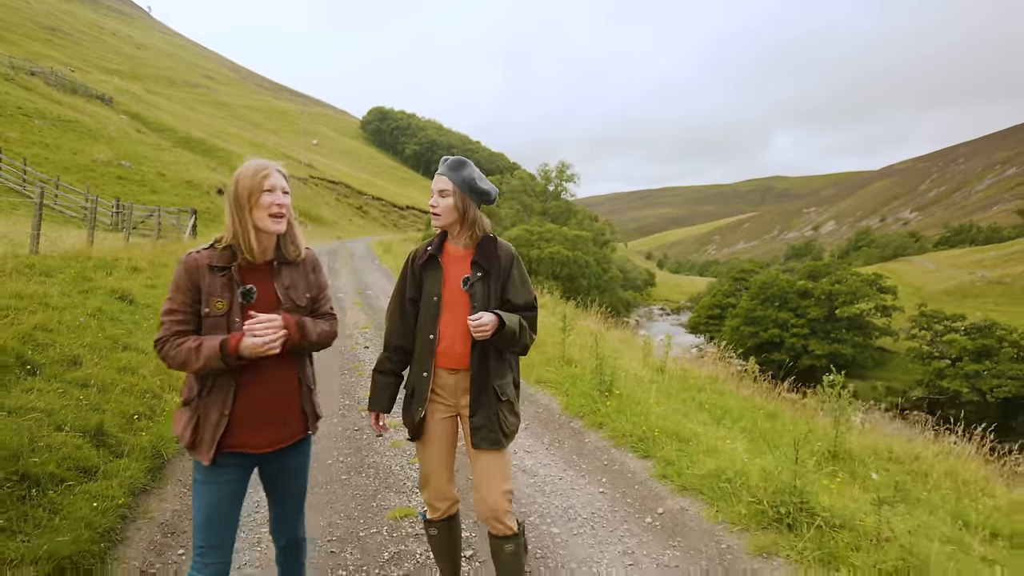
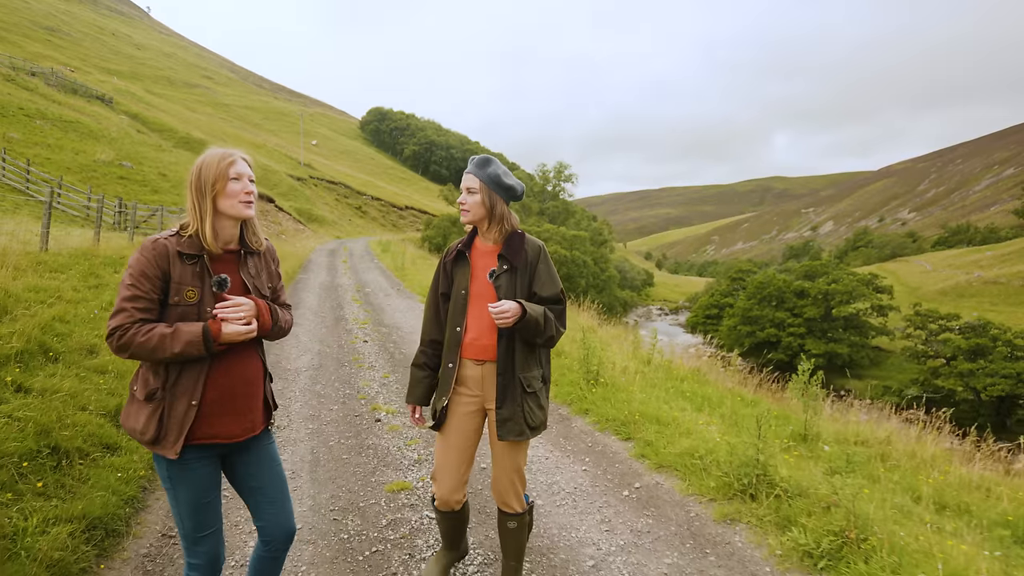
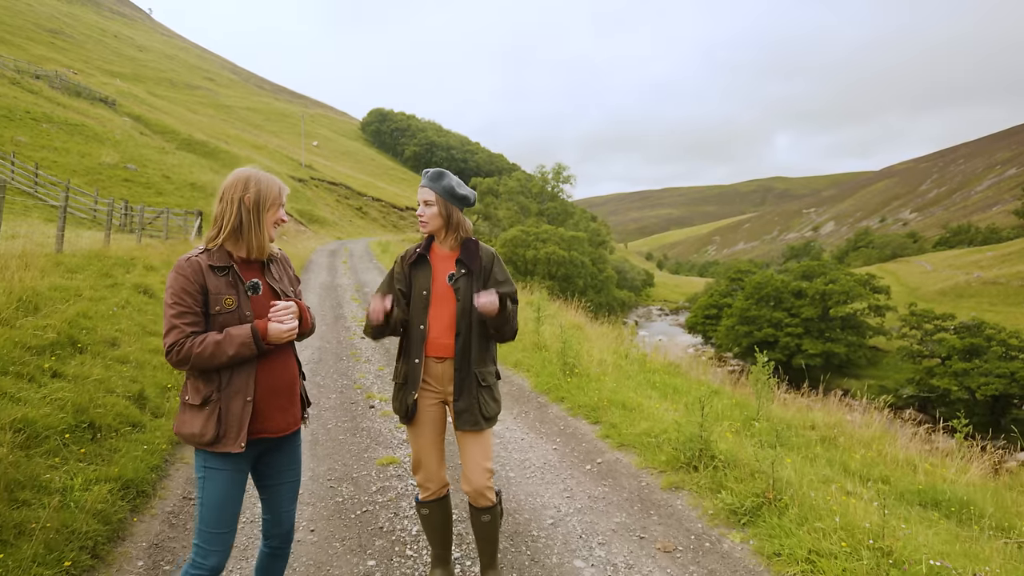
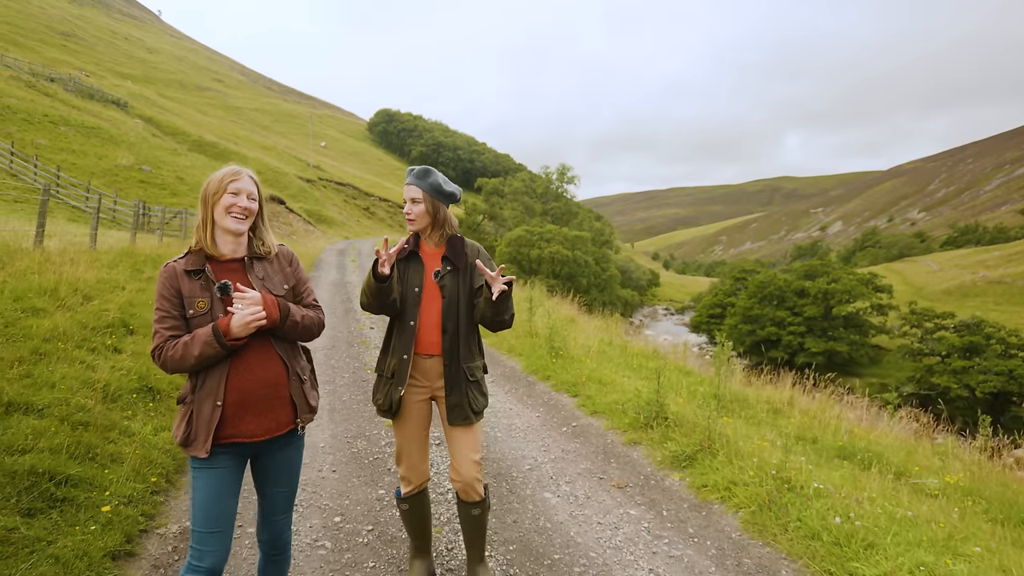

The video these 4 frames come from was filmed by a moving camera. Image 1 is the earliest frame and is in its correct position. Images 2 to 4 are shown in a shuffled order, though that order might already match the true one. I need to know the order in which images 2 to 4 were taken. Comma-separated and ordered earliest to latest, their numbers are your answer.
2, 3, 4
